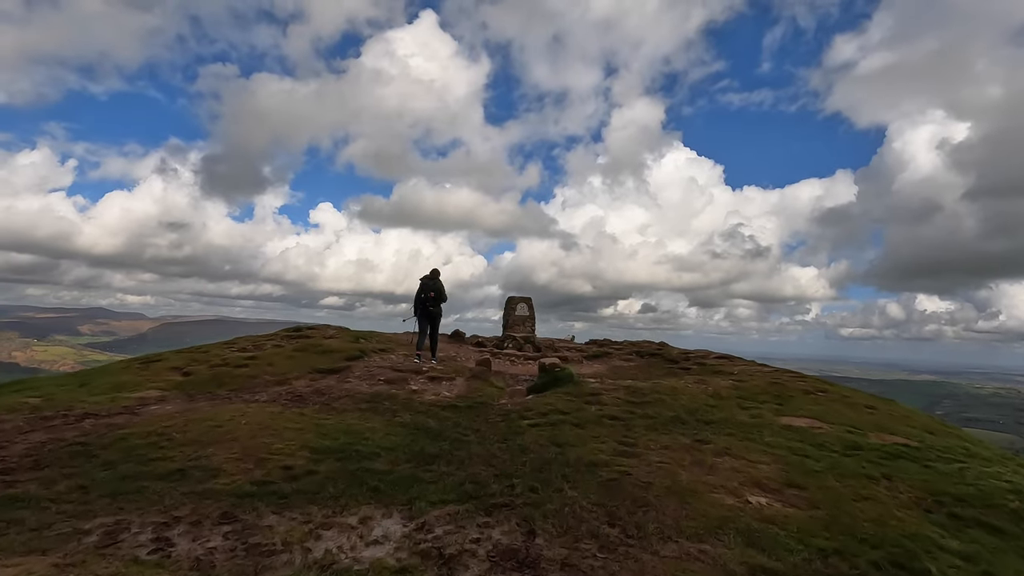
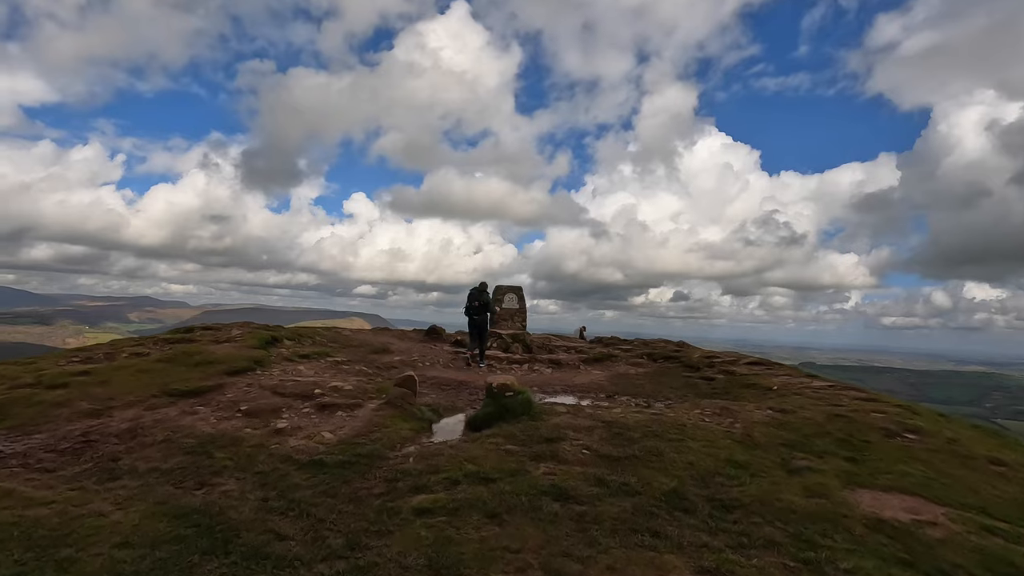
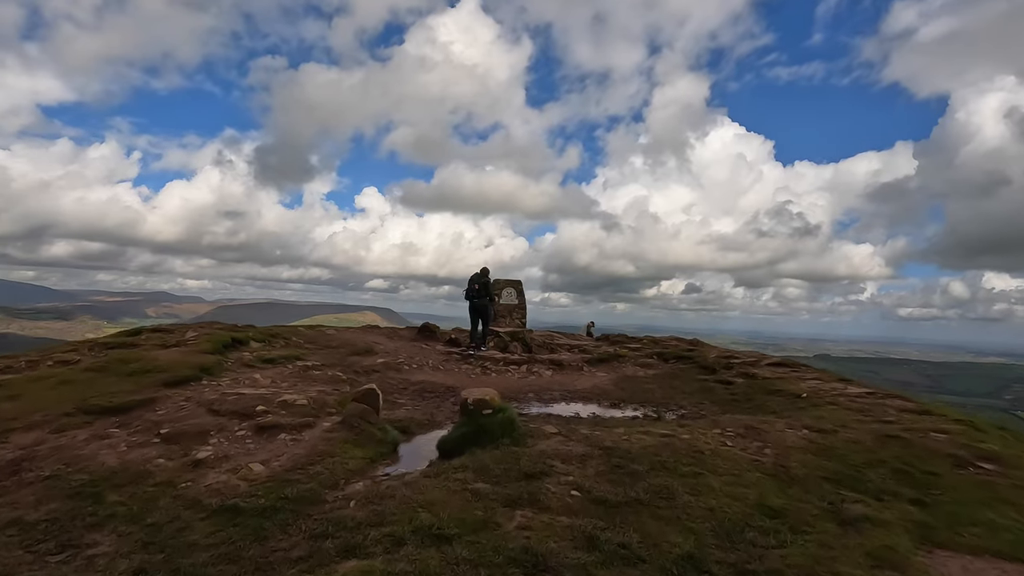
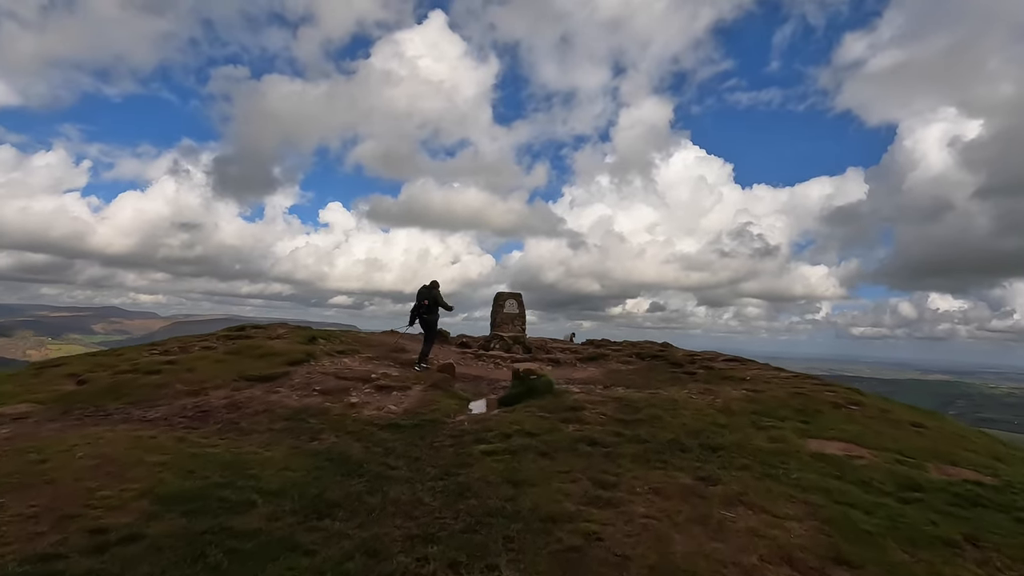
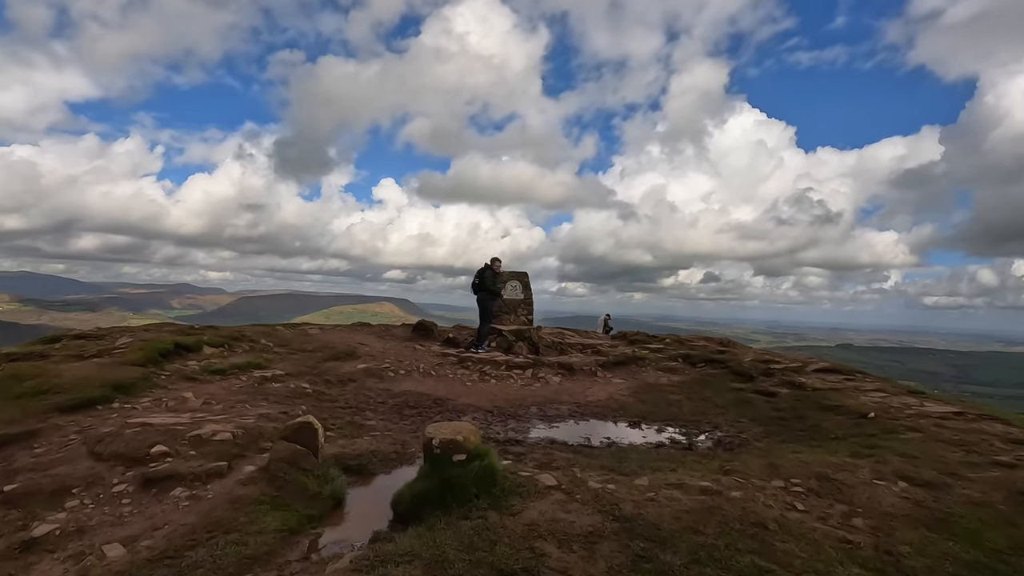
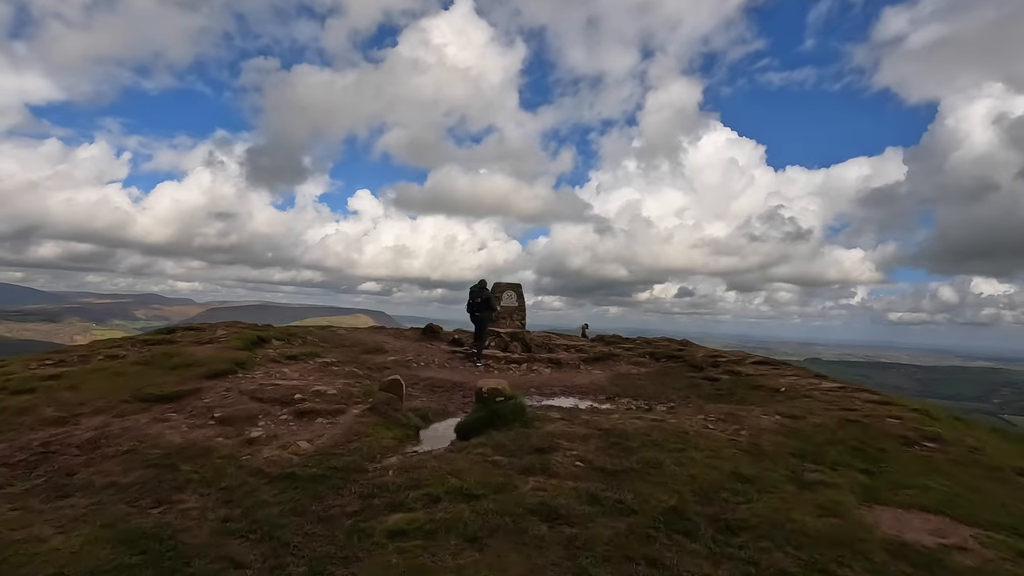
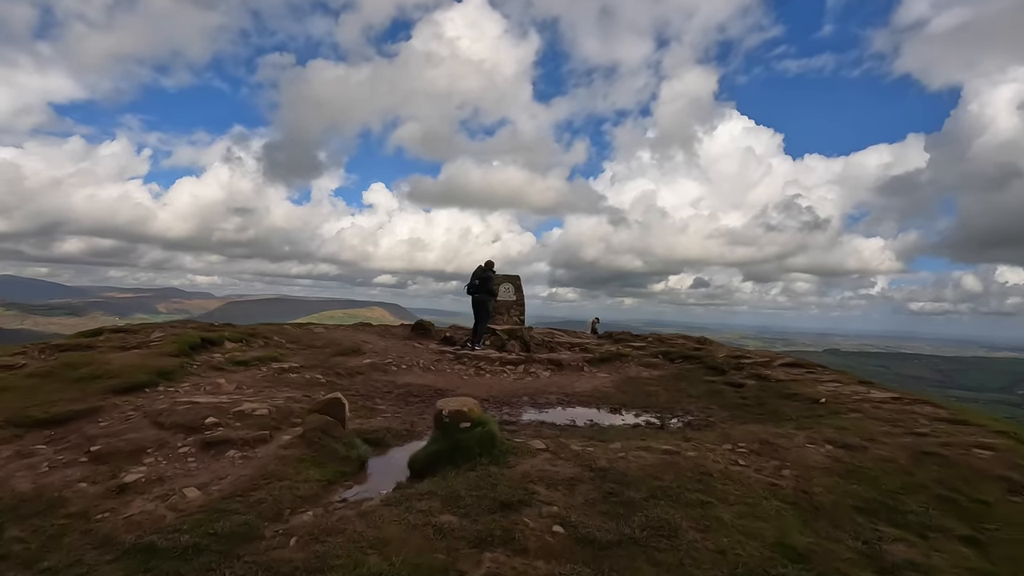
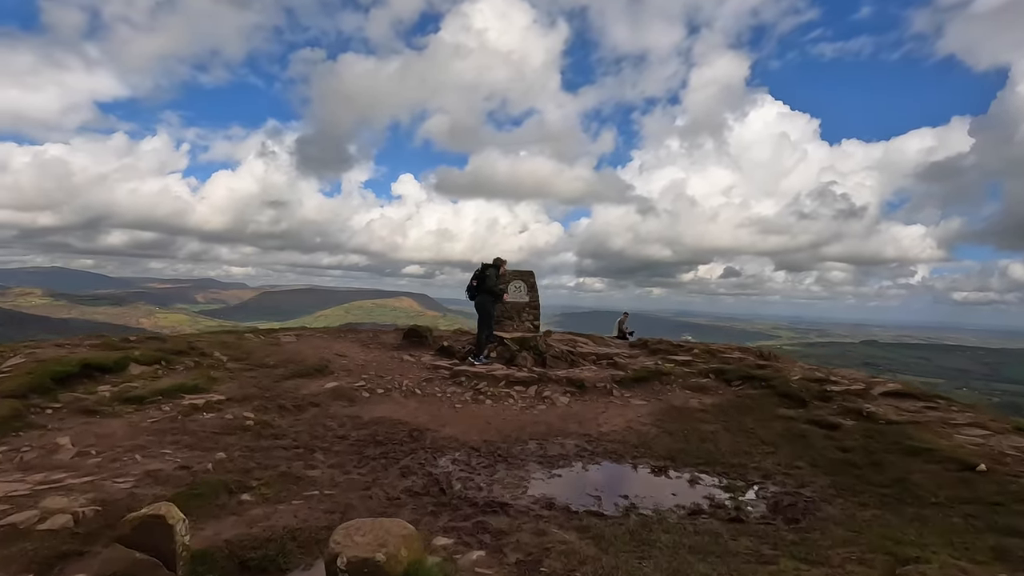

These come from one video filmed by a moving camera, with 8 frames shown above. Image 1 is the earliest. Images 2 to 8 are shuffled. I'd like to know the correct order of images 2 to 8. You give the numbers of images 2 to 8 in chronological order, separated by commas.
4, 2, 6, 3, 7, 5, 8
